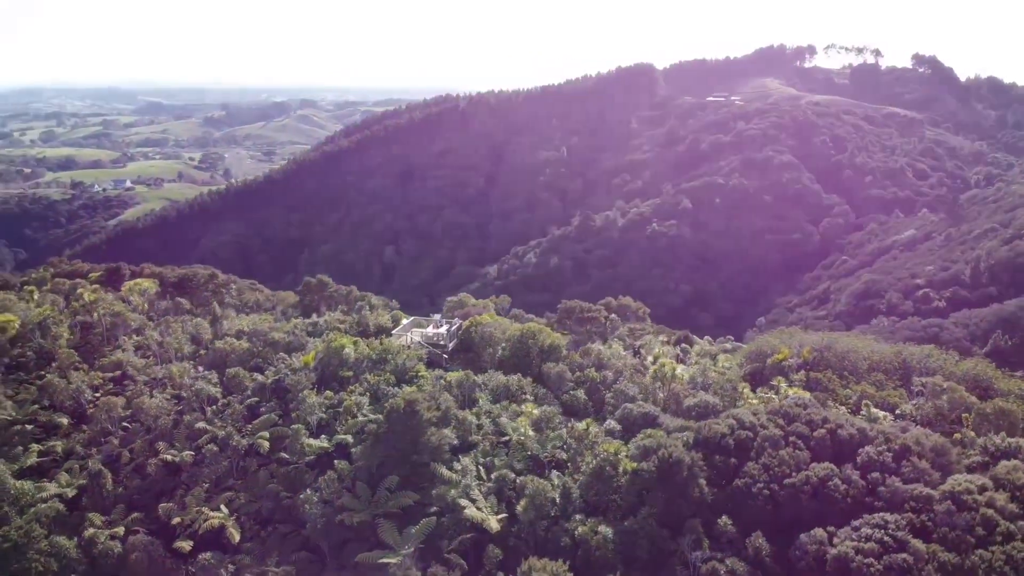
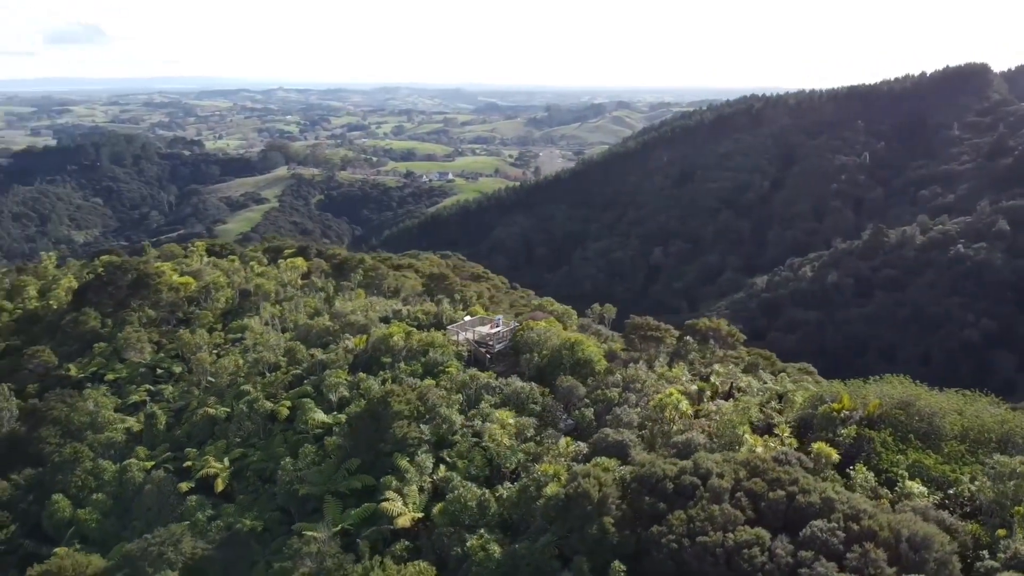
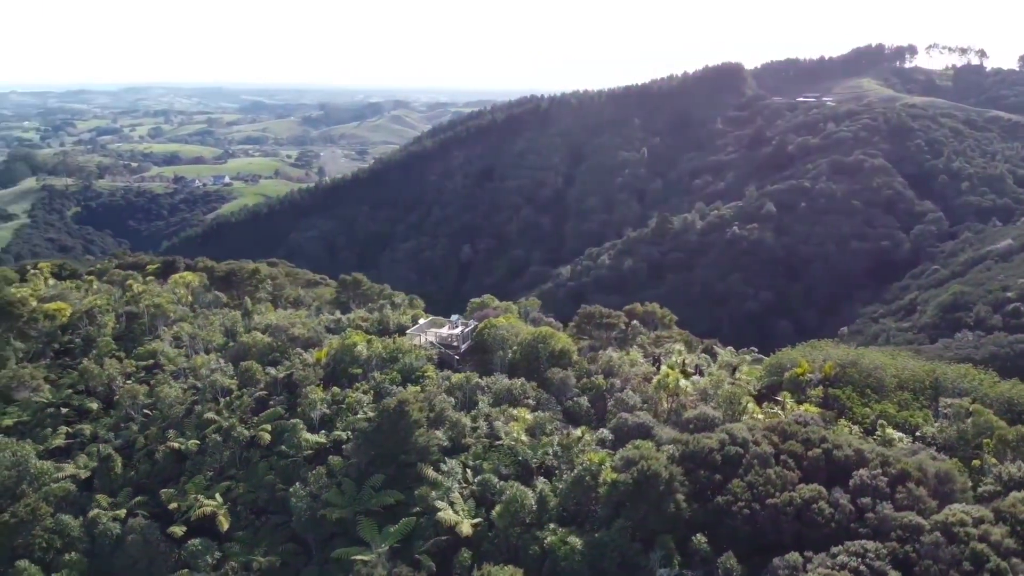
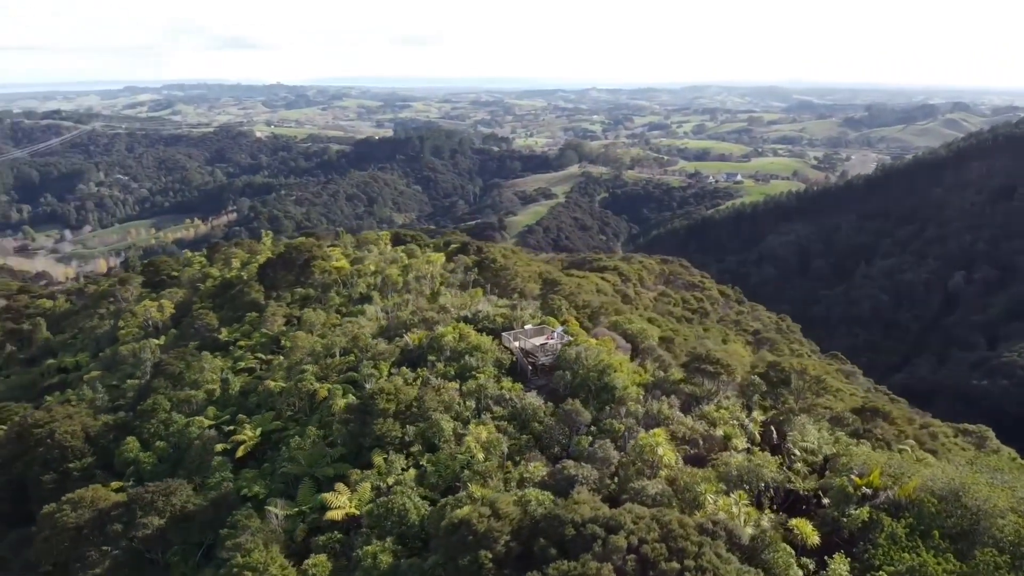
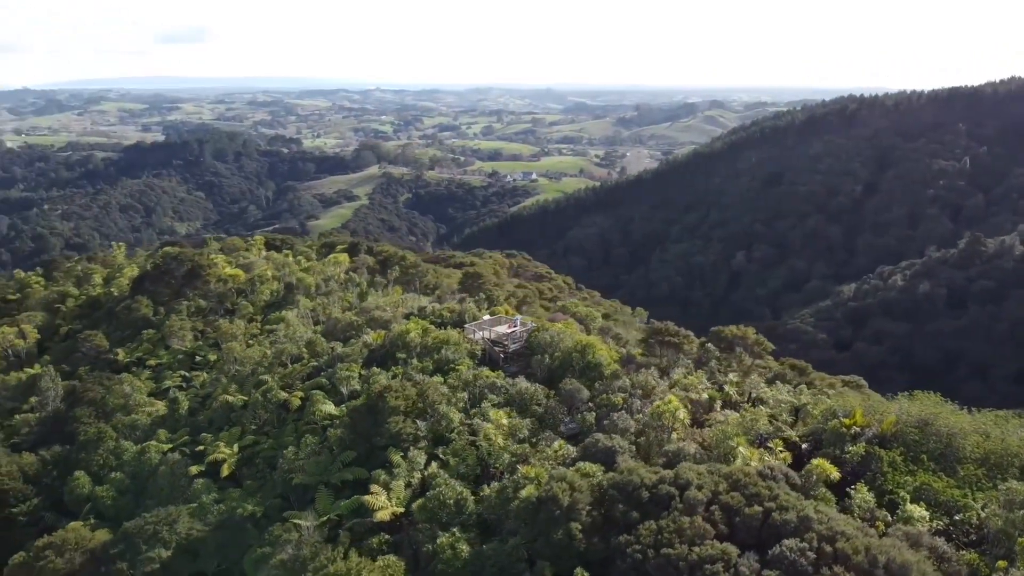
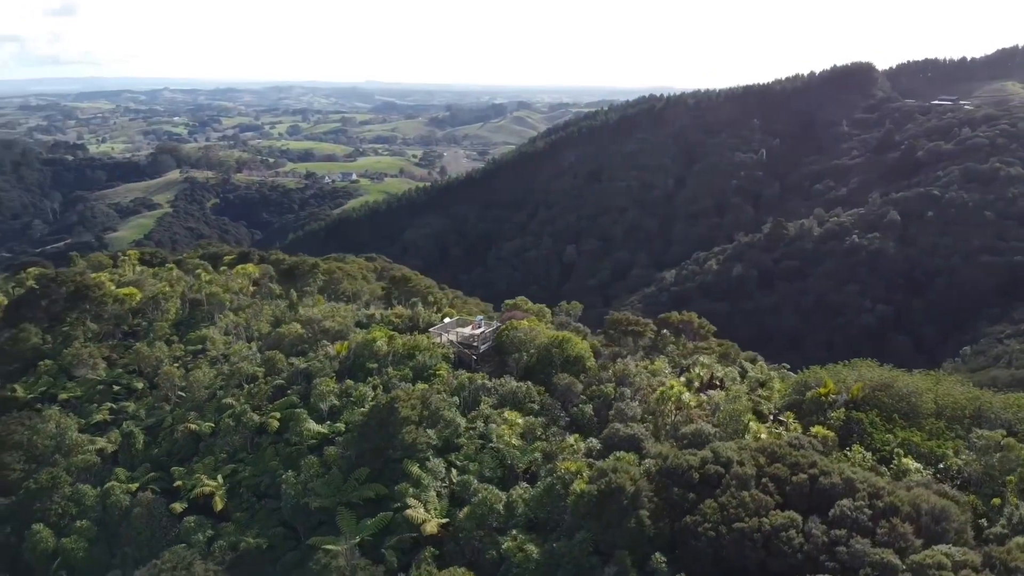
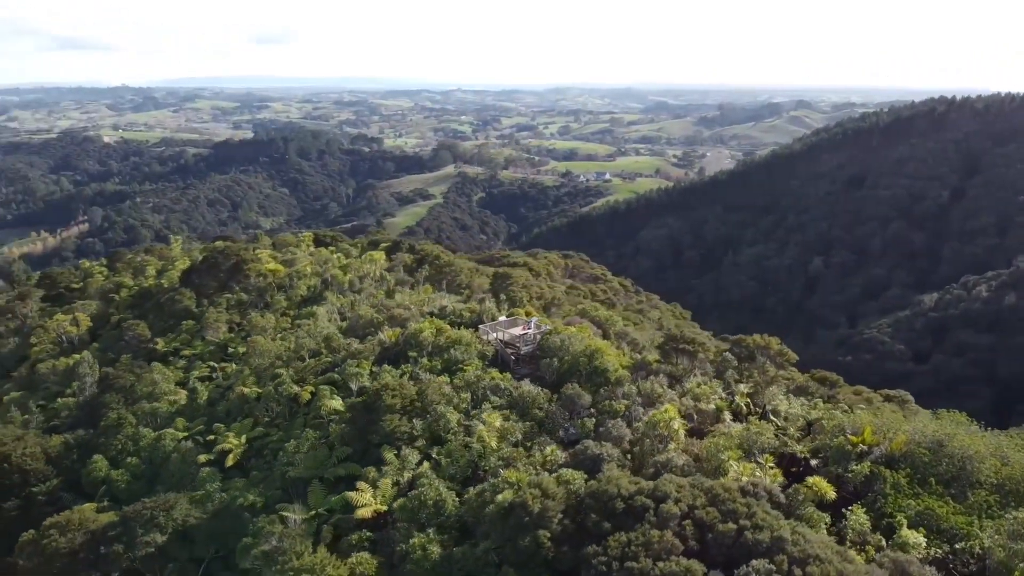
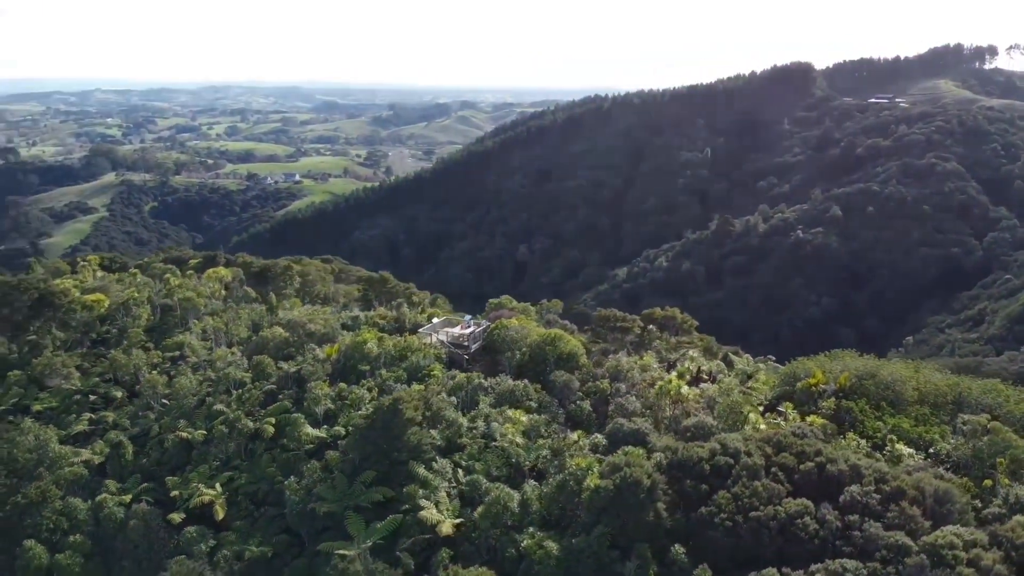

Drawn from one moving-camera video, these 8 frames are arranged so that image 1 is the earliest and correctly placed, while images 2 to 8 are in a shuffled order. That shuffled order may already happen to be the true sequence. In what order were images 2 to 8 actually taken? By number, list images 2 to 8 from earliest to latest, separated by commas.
3, 8, 6, 2, 5, 7, 4
